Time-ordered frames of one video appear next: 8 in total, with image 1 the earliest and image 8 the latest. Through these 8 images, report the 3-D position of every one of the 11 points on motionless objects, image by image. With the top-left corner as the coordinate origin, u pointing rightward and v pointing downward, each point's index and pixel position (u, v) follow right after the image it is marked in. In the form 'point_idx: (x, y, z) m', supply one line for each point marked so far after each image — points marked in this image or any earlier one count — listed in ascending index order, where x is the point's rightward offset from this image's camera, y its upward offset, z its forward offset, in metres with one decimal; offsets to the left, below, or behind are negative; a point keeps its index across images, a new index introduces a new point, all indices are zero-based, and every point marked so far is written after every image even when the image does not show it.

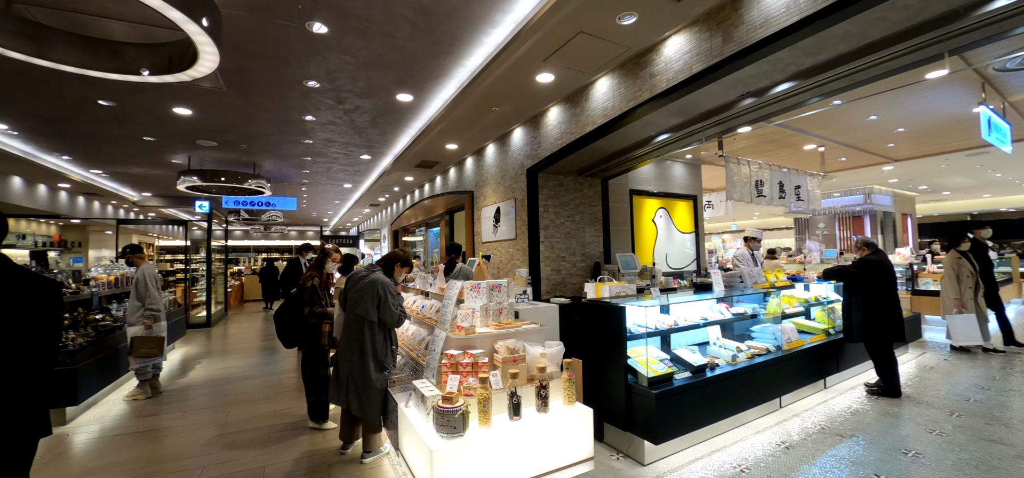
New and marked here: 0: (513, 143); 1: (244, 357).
0: (0.0, +1.3, +5.7) m
1: (-4.3, -1.9, +6.8) m
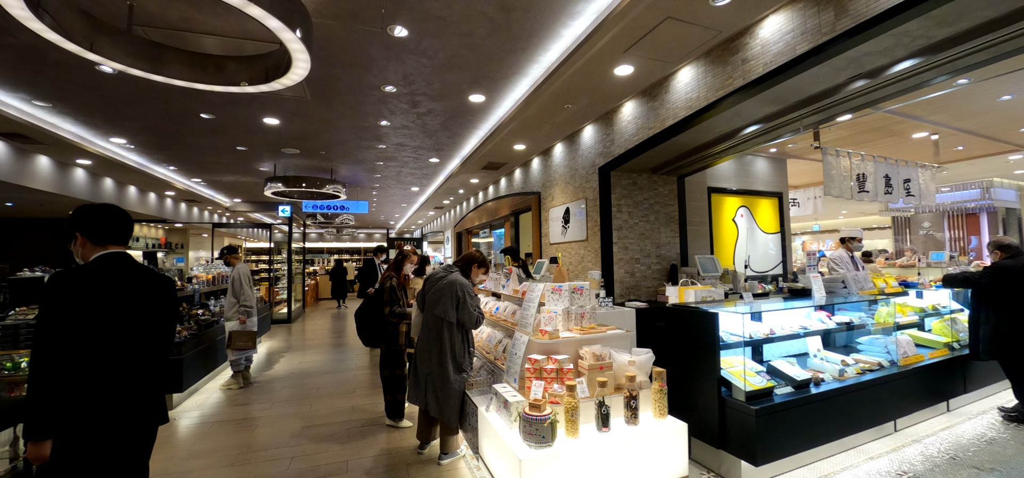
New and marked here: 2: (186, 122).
0: (+0.9, +1.3, +5.5) m
1: (-3.2, -1.9, +7.2) m
2: (-3.6, +1.3, +4.6) m
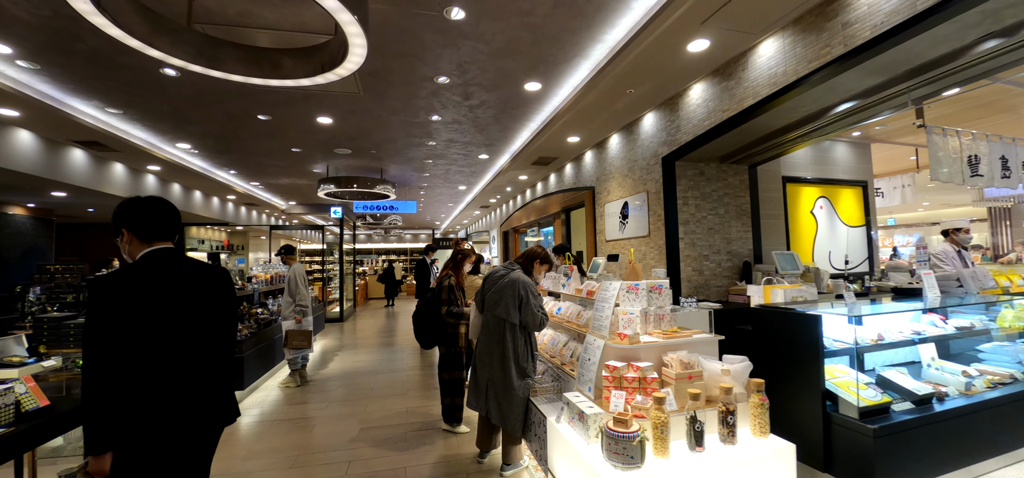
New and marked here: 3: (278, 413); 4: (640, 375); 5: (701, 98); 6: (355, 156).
0: (+1.6, +1.3, +5.1) m
1: (-2.4, -1.9, +7.2) m
2: (-3.0, +1.3, +4.6) m
3: (-2.4, -1.8, +4.4) m
4: (+0.7, -0.7, +2.3) m
5: (+1.9, +1.4, +4.2) m
6: (-2.2, +1.2, +6.0) m
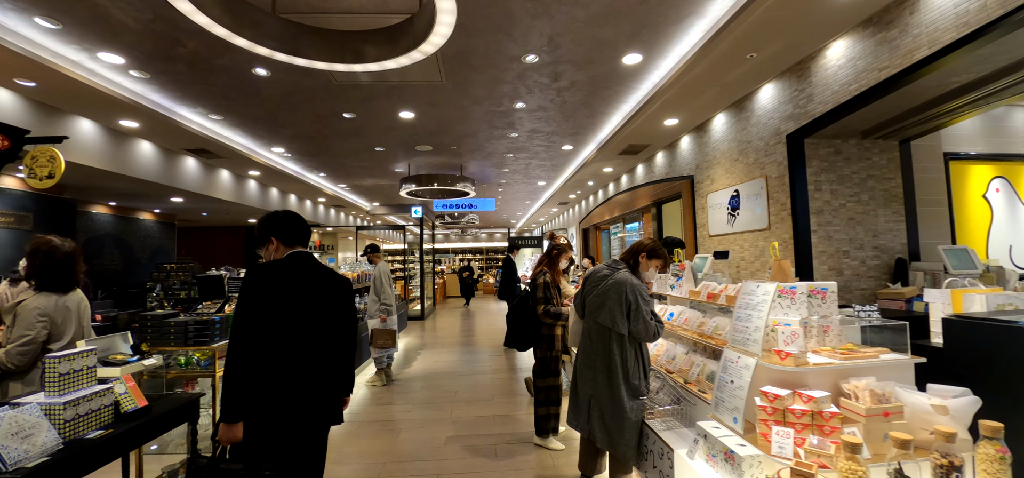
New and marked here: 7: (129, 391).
0: (+2.5, +1.4, +4.4) m
1: (-1.0, -1.9, +7.1) m
2: (-2.0, +1.3, +4.7) m
3: (-1.5, -1.8, +4.3) m
4: (+1.2, -0.7, +1.7) m
5: (+2.7, +1.5, +3.4) m
6: (-1.1, +1.2, +5.8) m
7: (-1.9, -0.7, +2.0) m
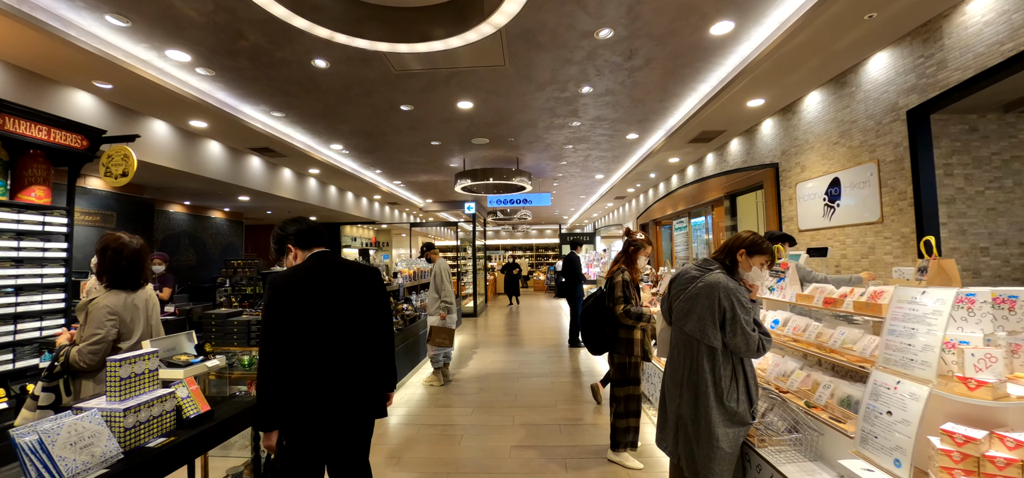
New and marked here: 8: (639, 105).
0: (+3.1, +1.4, +3.8) m
1: (0.0, -1.8, +6.8) m
2: (-1.3, +1.3, +4.5) m
3: (-0.9, -1.7, +4.1) m
4: (+1.5, -0.7, +1.3) m
5: (+3.2, +1.5, +2.8) m
6: (-0.3, +1.3, +5.6) m
7: (-1.5, -0.7, +1.9) m
8: (+1.3, +1.4, +4.4) m
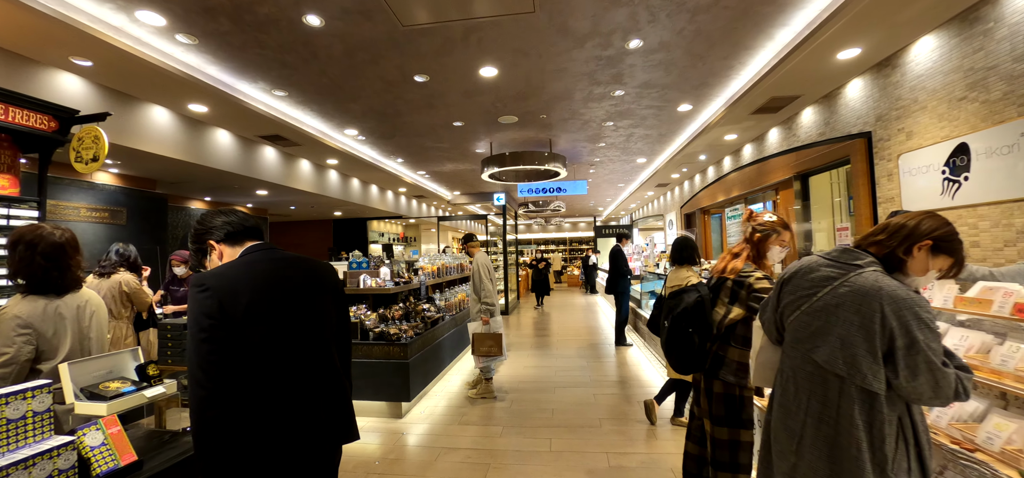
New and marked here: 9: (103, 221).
0: (+3.4, +1.5, +2.8) m
1: (+0.5, -1.7, +6.2) m
2: (-1.1, +1.4, +4.0) m
3: (-0.5, -1.7, +3.6) m
4: (+1.6, -0.6, +0.5) m
5: (+3.4, +1.6, +1.9) m
6: (+0.1, +1.4, +5.0) m
7: (-1.3, -0.7, +1.4) m
8: (+1.6, +1.5, +3.6) m
9: (-4.7, +0.2, +4.8) m
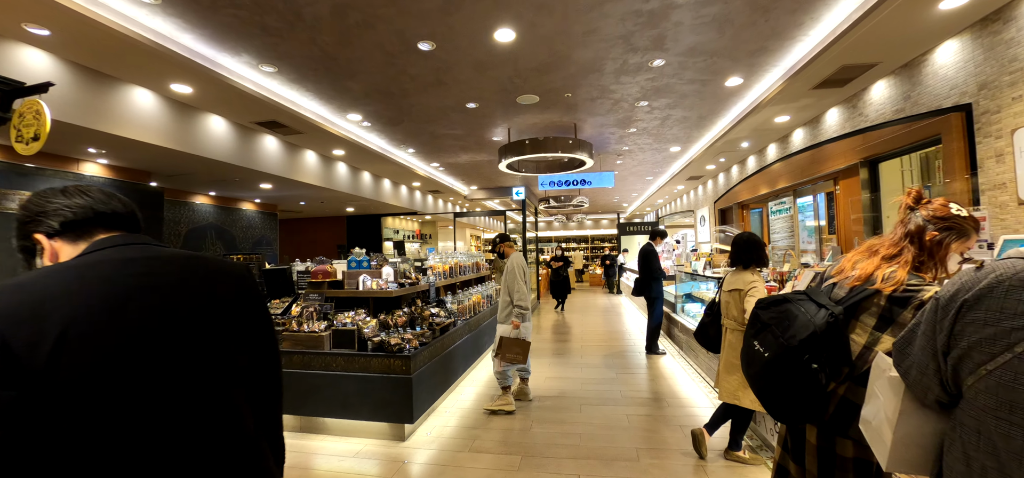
0: (+3.5, +1.6, +2.1) m
1: (+0.7, -1.7, +5.6) m
2: (-0.9, +1.4, +3.5) m
3: (-0.4, -1.6, +3.0) m
4: (+1.6, -0.6, -0.1) m
5: (+3.4, +1.7, +1.2) m
6: (+0.3, +1.4, +4.4) m
7: (-1.3, -0.7, +0.9) m
8: (+1.7, +1.5, +3.0) m
9: (-4.5, +0.2, +4.5) m
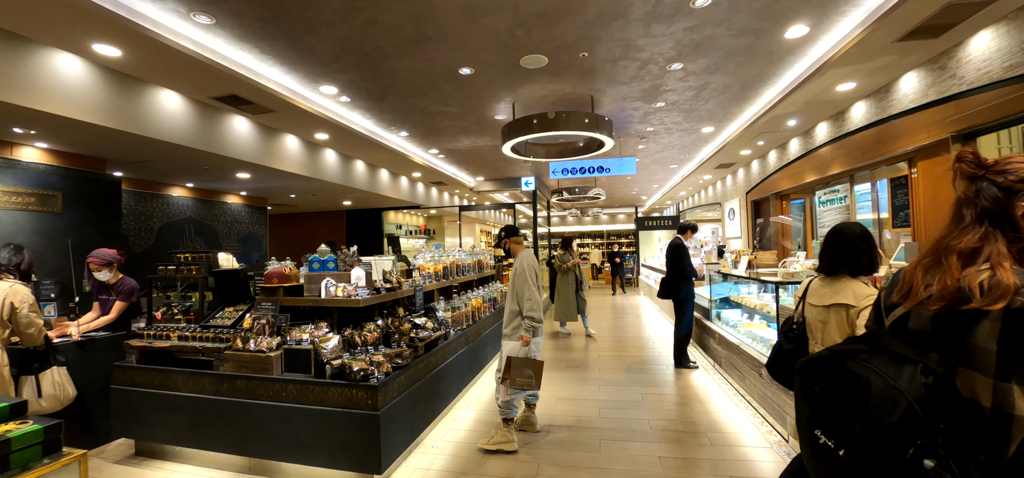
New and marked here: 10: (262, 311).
0: (+3.4, +1.6, +1.2) m
1: (+0.8, -1.6, +4.9) m
2: (-0.9, +1.5, +2.7) m
3: (-0.4, -1.6, +2.3) m
4: (+1.5, -0.6, -0.9) m
5: (+3.3, +1.7, +0.3) m
6: (+0.3, +1.4, +3.6) m
7: (-1.4, -0.6, +0.2) m
8: (+1.7, +1.6, +2.1) m
9: (-4.4, +0.3, +3.8) m
10: (-1.7, -0.5, +2.9) m
